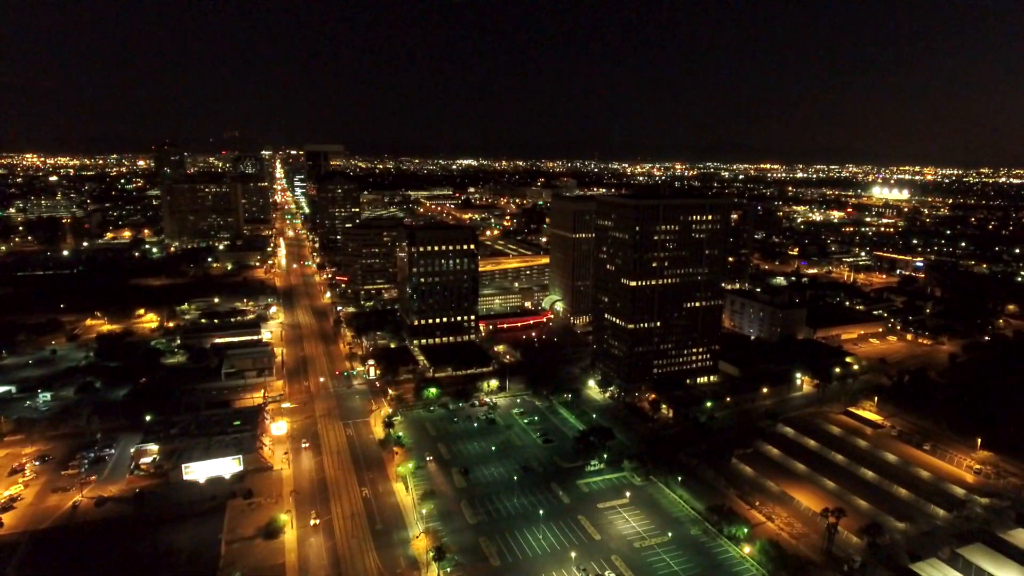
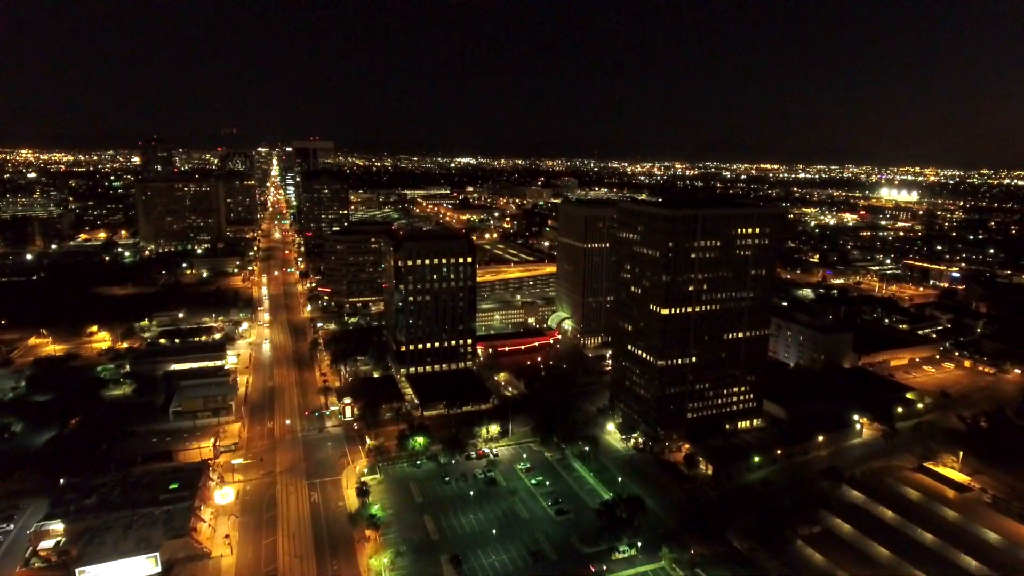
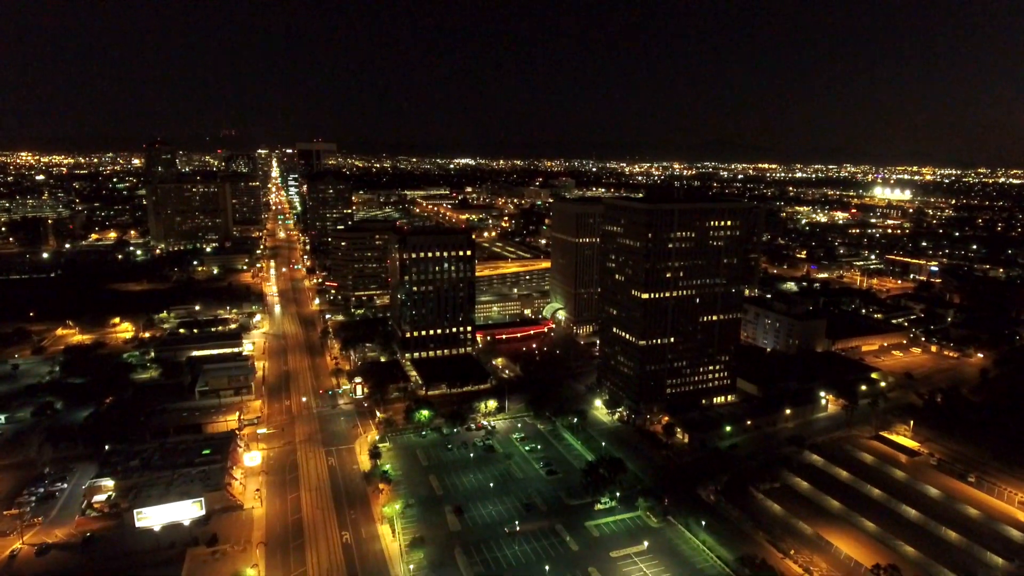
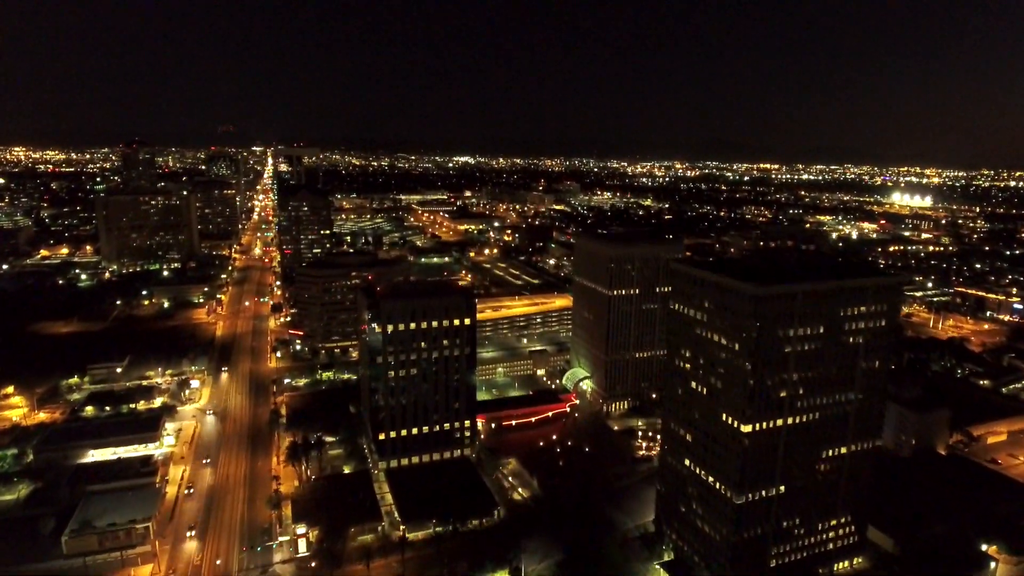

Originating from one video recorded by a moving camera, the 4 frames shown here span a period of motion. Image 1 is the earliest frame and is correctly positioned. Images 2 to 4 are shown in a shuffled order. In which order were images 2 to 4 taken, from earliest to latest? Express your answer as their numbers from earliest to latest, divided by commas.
3, 2, 4
